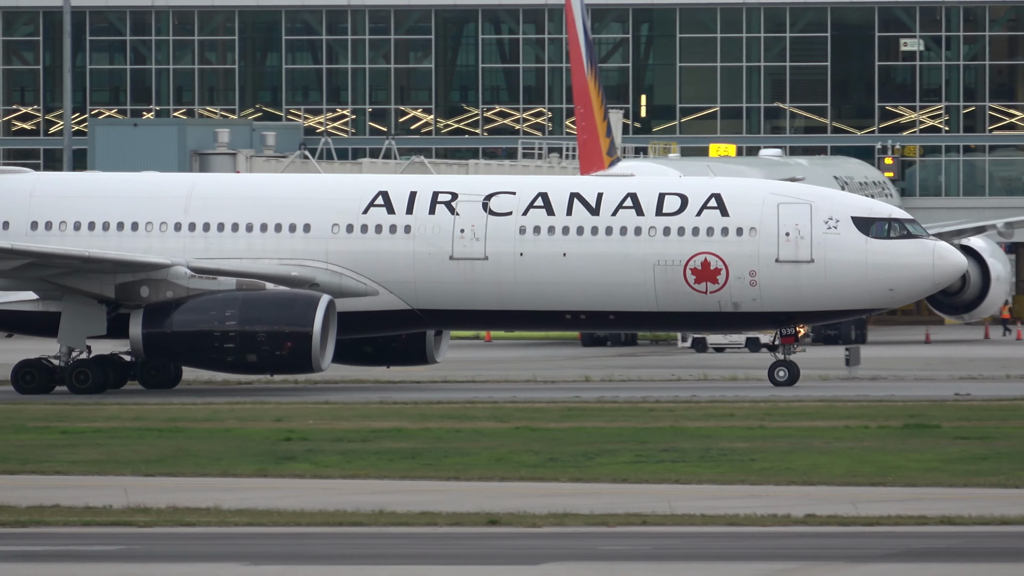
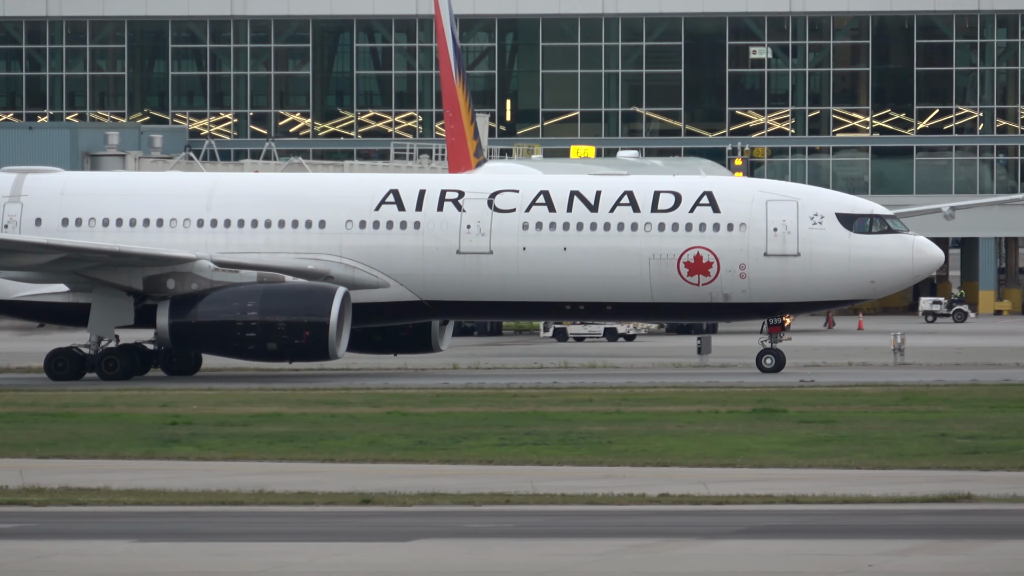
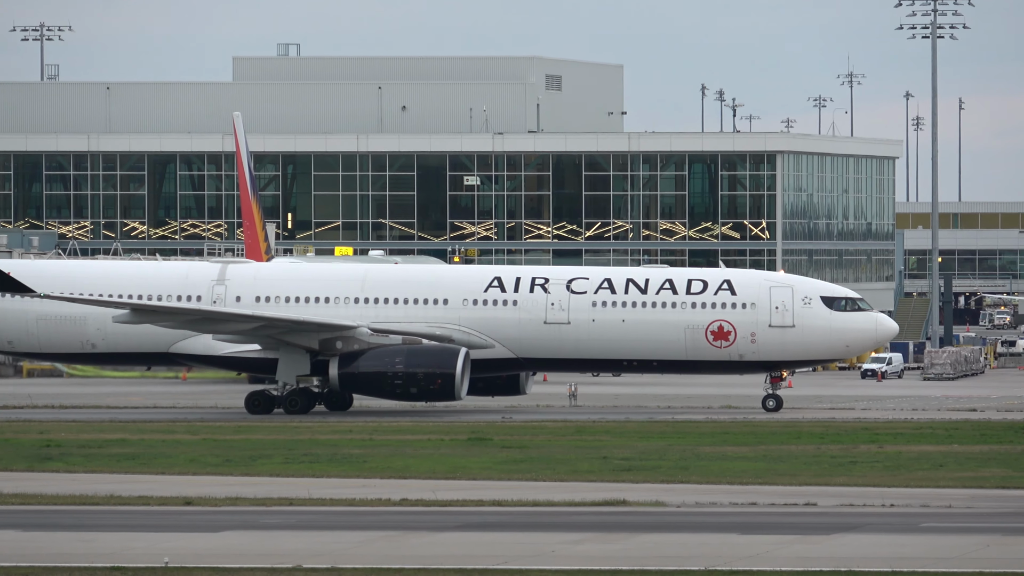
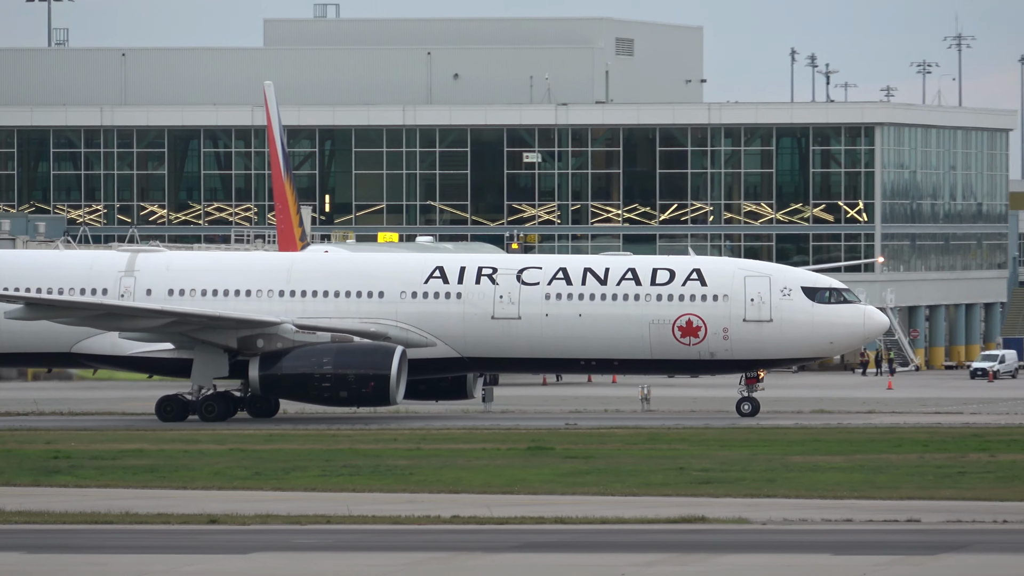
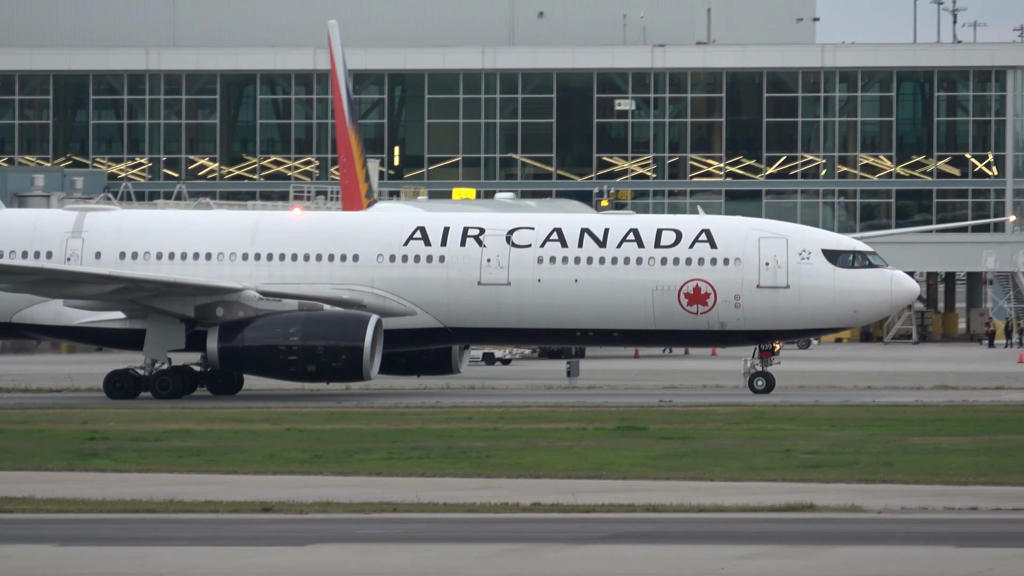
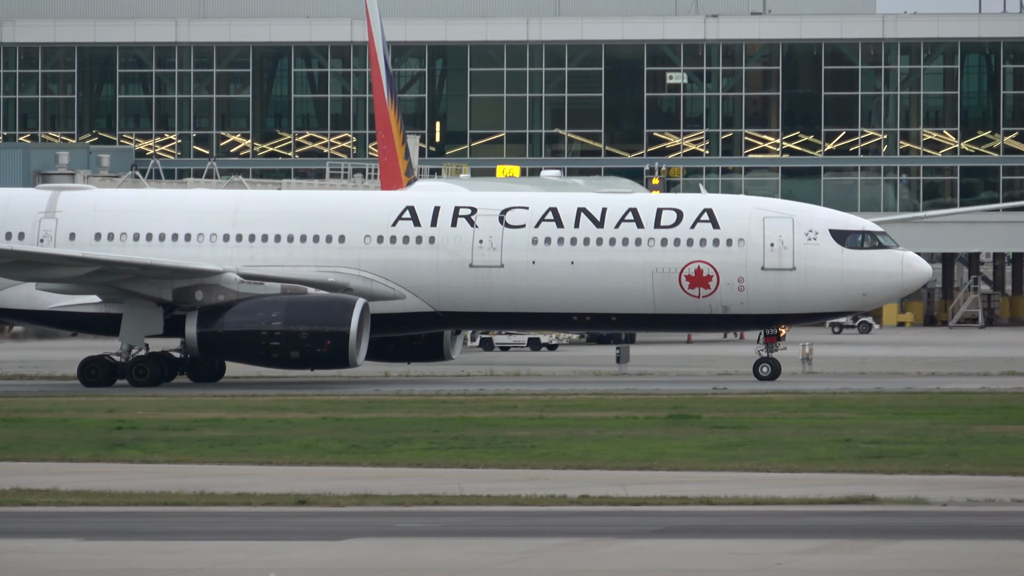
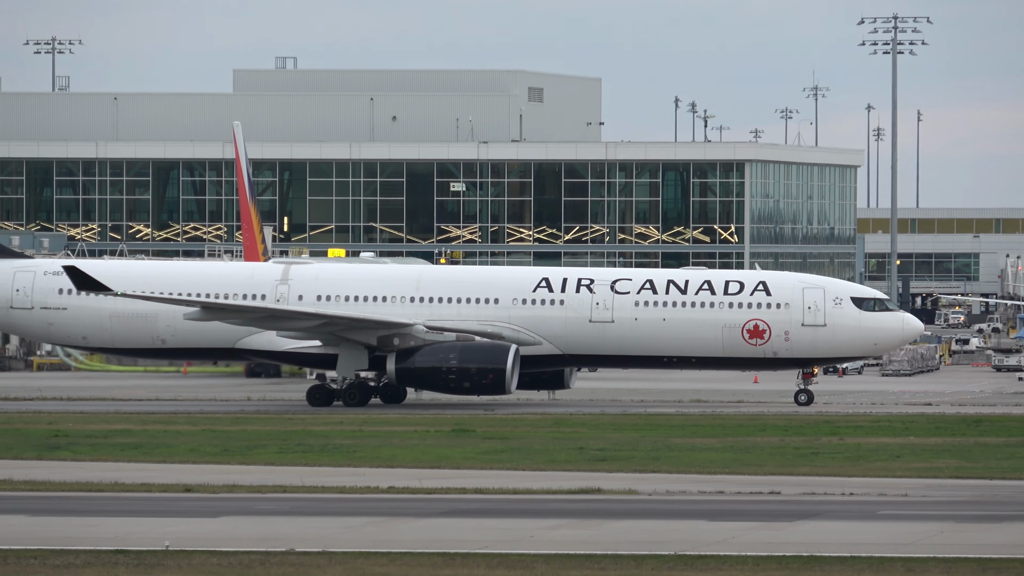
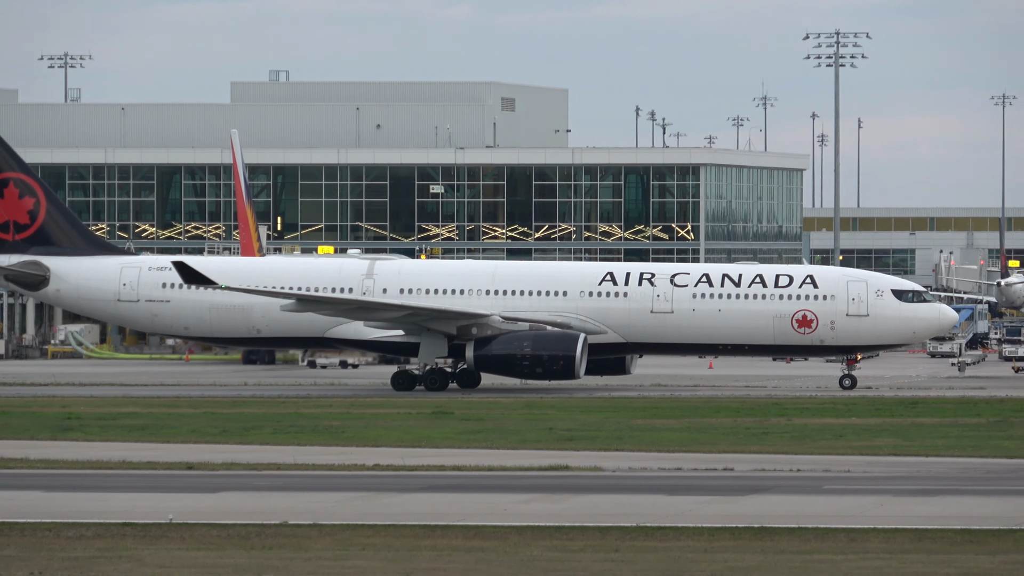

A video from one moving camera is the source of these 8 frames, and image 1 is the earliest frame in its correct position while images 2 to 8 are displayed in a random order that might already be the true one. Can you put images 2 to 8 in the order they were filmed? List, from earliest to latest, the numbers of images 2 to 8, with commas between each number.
2, 6, 5, 4, 3, 7, 8
